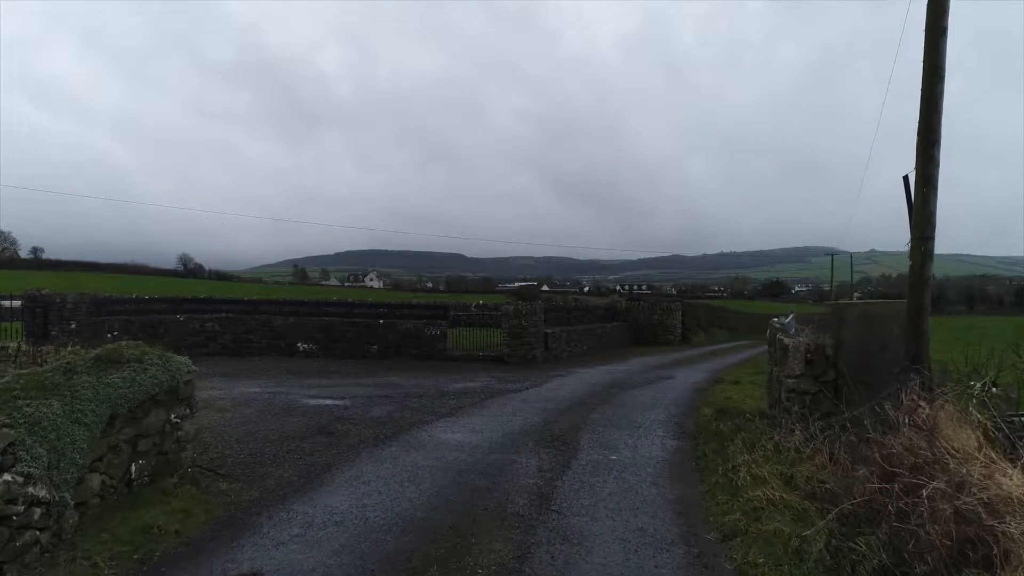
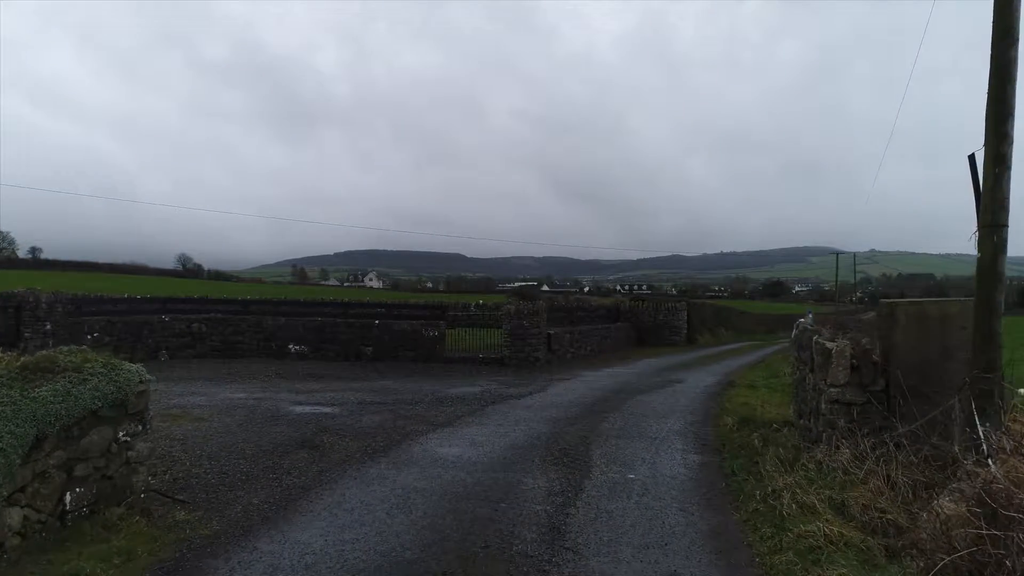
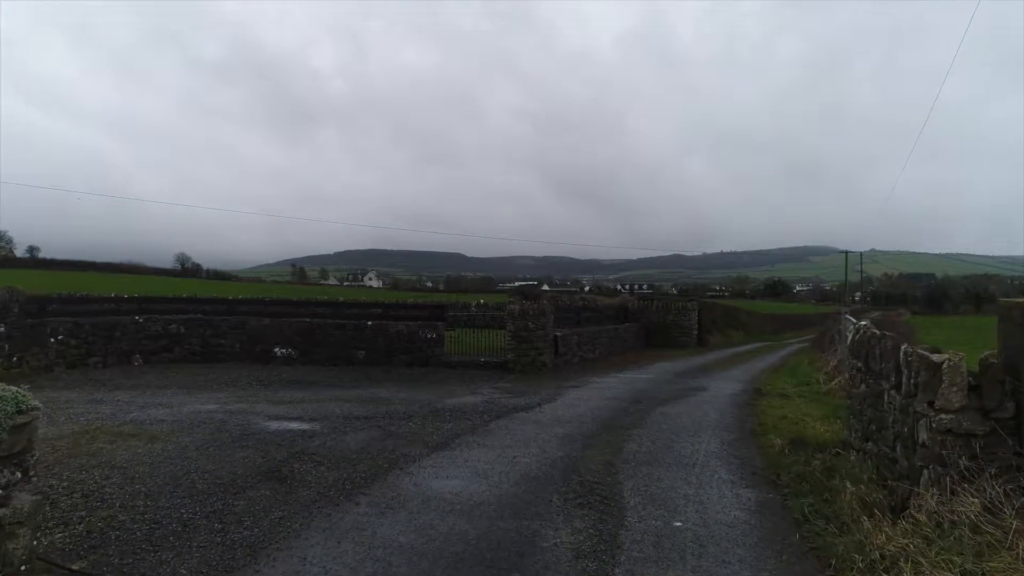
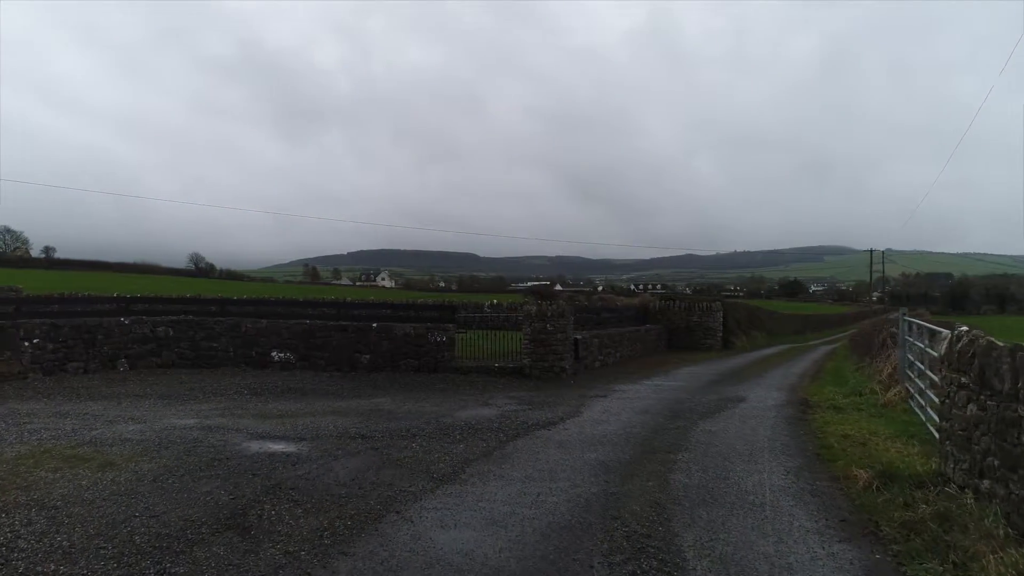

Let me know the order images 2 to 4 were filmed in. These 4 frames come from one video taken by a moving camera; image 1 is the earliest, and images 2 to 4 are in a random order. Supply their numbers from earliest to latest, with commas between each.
2, 3, 4
